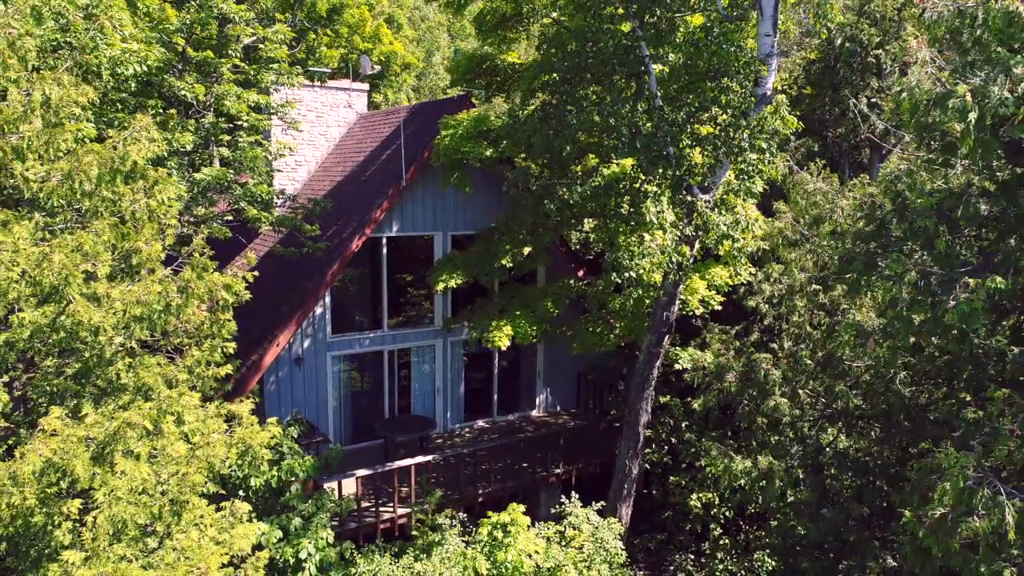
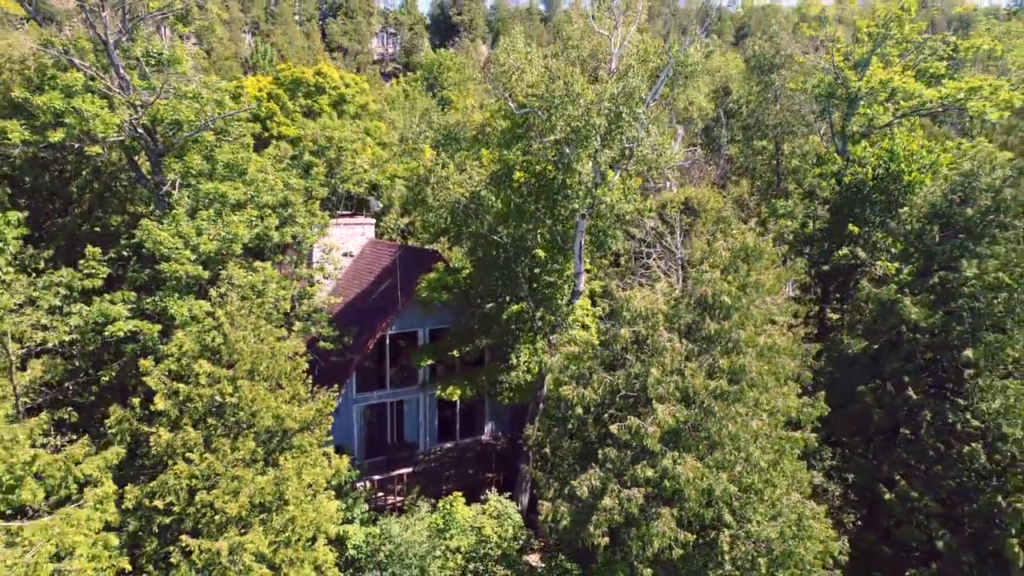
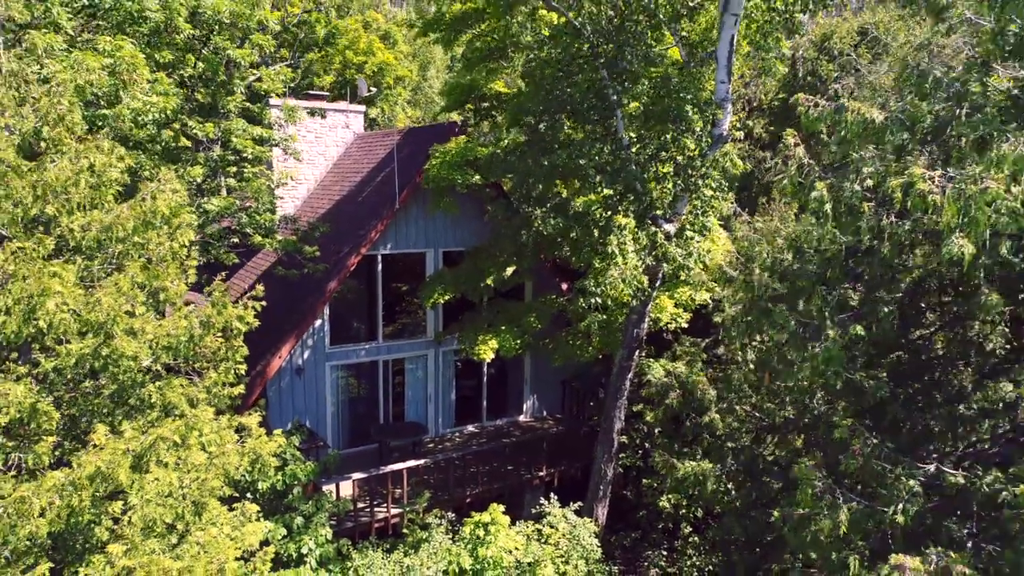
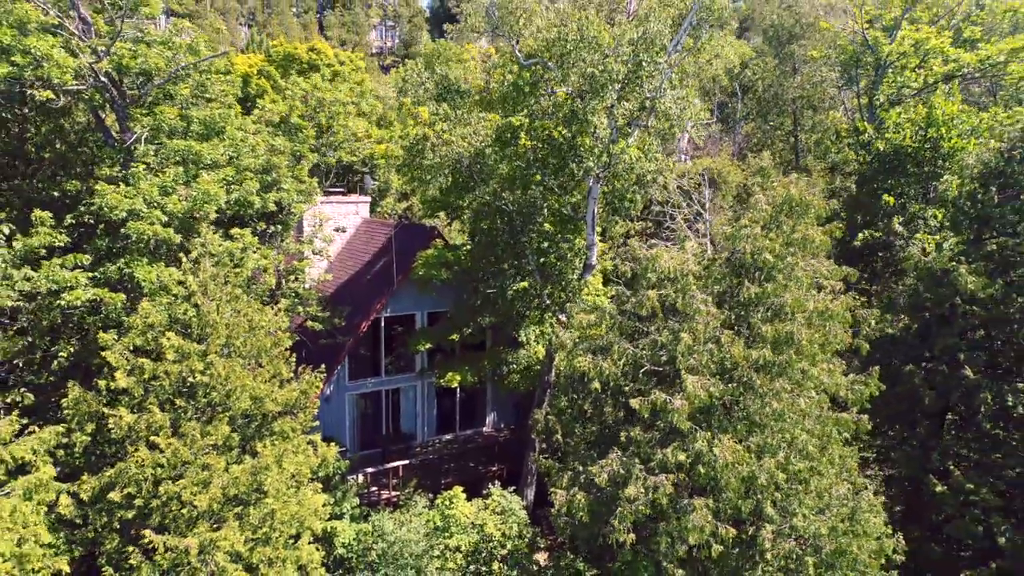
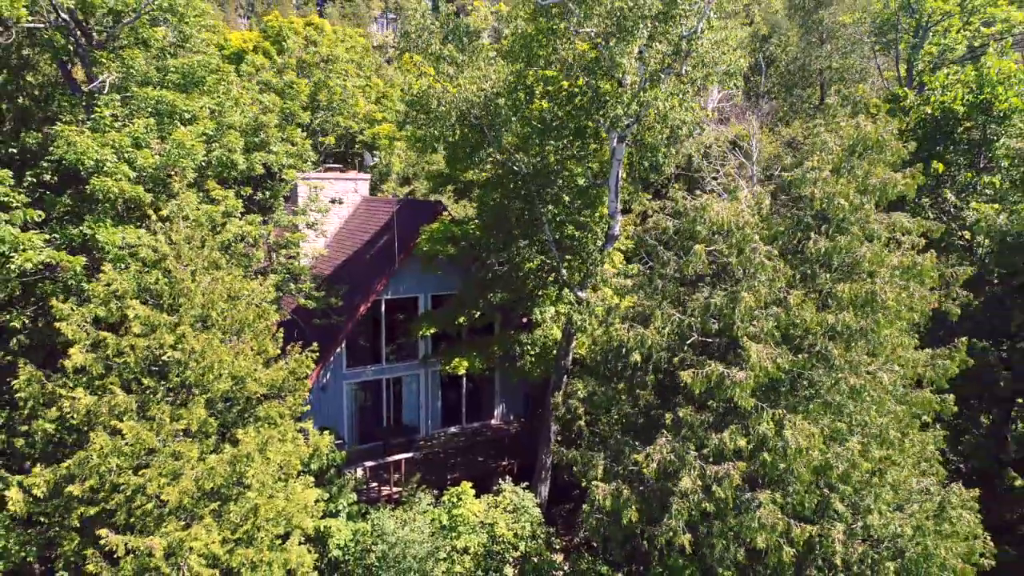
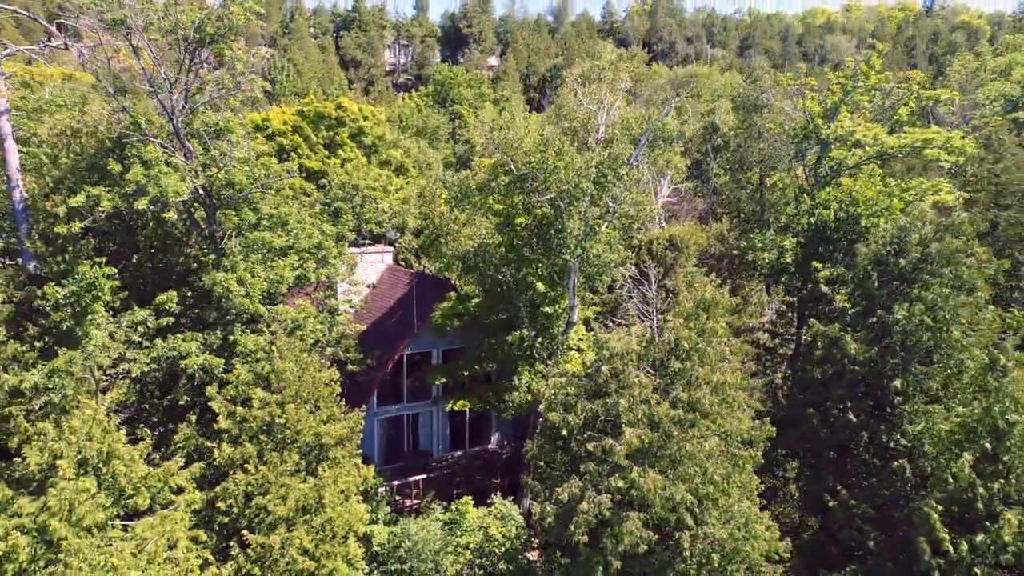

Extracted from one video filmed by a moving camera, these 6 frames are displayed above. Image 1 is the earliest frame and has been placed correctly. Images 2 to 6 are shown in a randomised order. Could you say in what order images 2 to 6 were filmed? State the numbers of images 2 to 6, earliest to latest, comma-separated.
3, 5, 4, 2, 6
